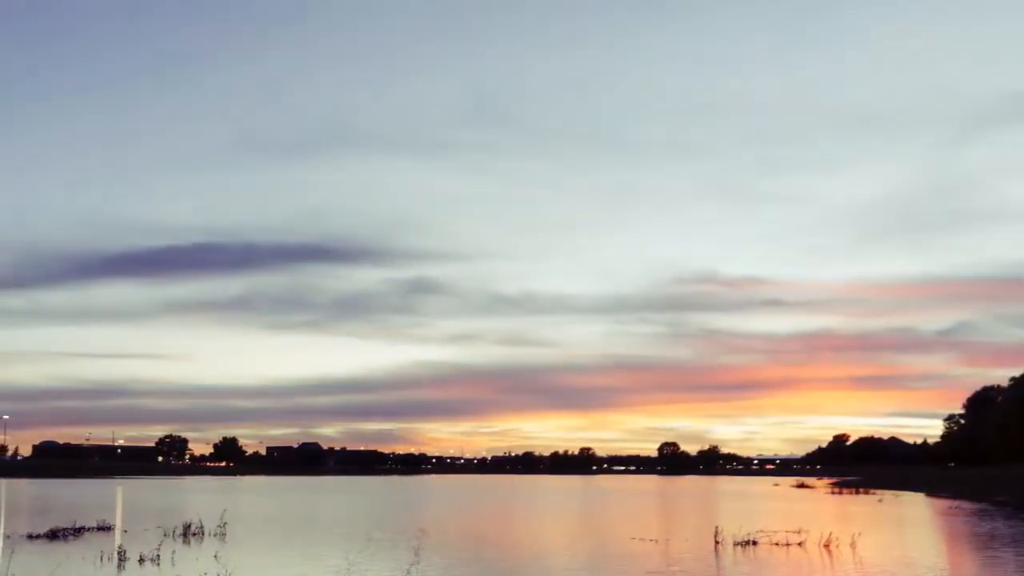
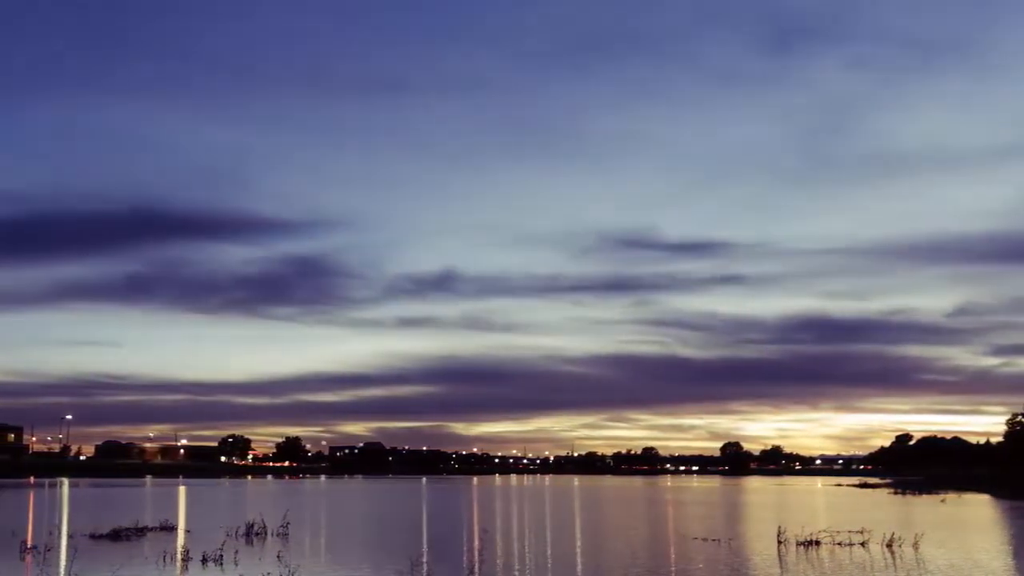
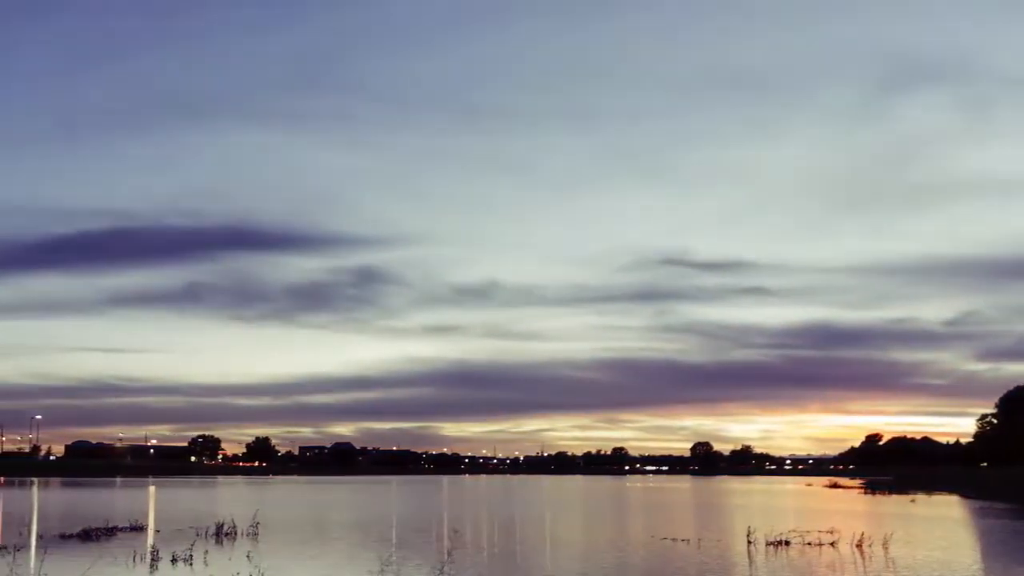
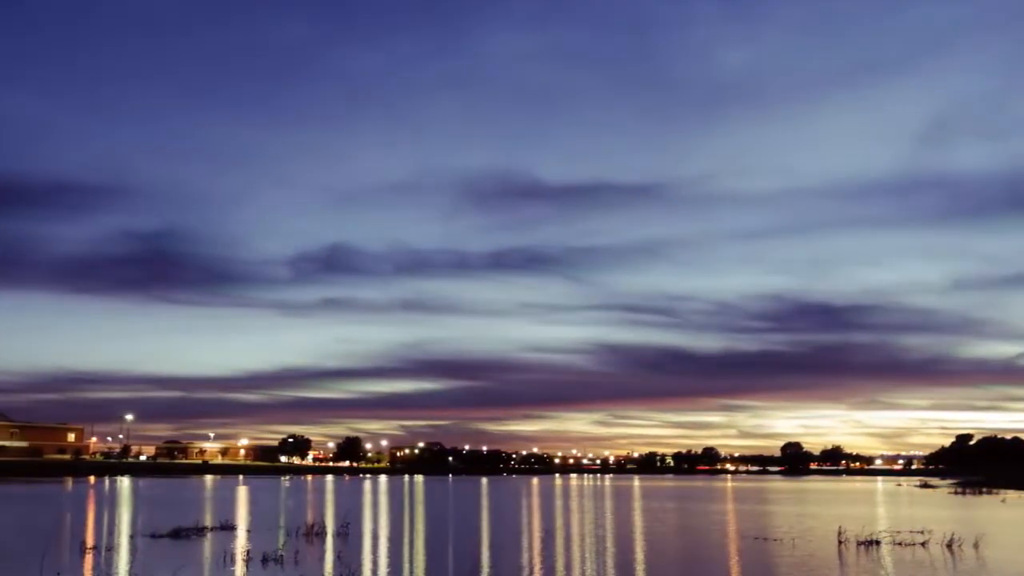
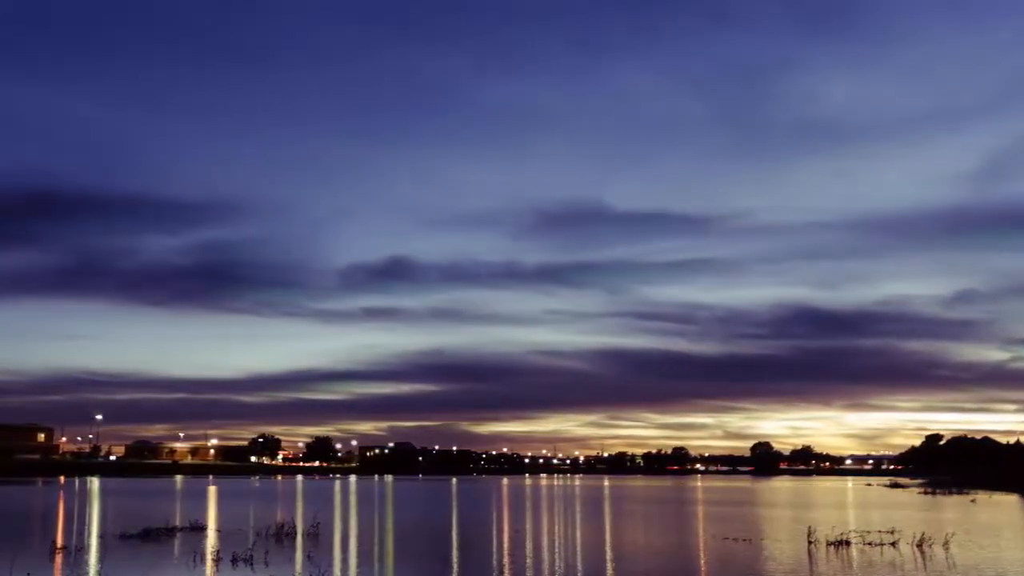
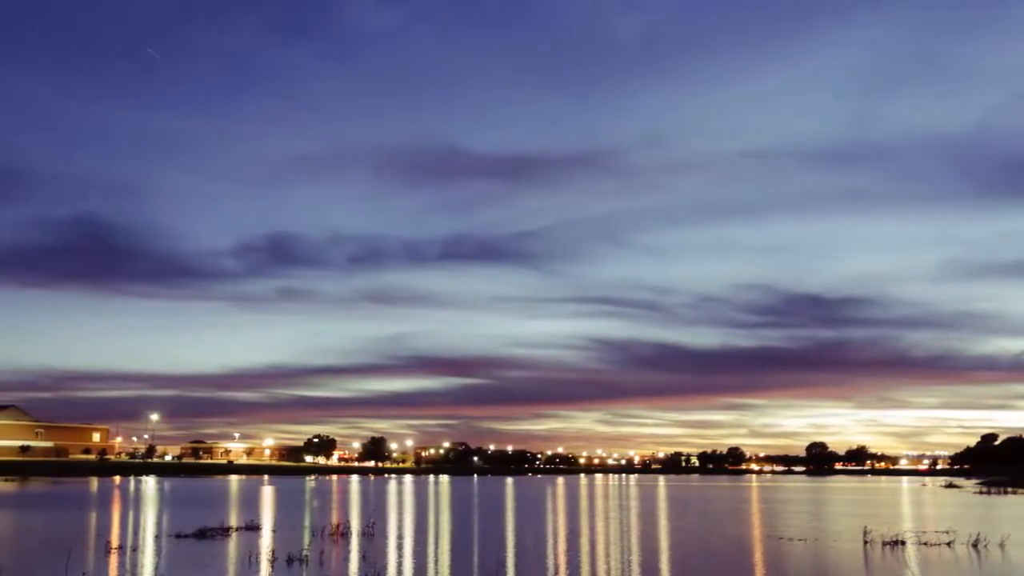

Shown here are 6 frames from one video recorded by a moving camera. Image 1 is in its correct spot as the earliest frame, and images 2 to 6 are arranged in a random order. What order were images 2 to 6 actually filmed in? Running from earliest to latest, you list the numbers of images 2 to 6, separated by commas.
3, 2, 5, 4, 6
